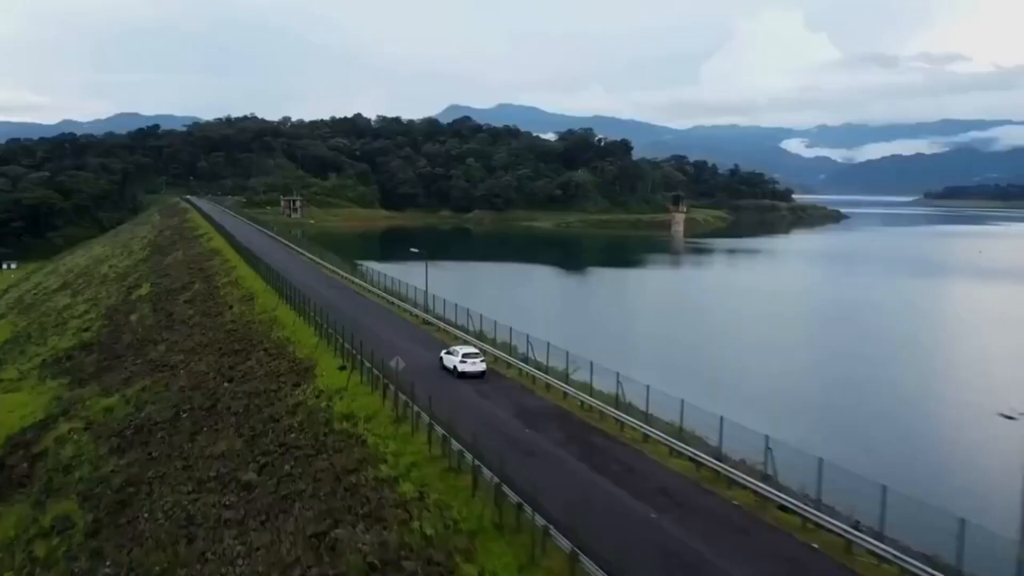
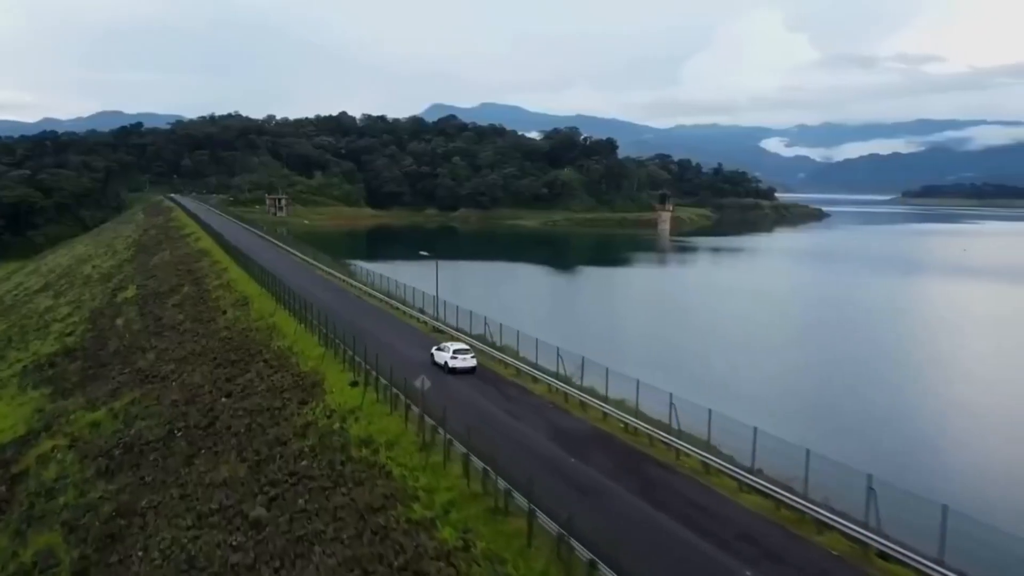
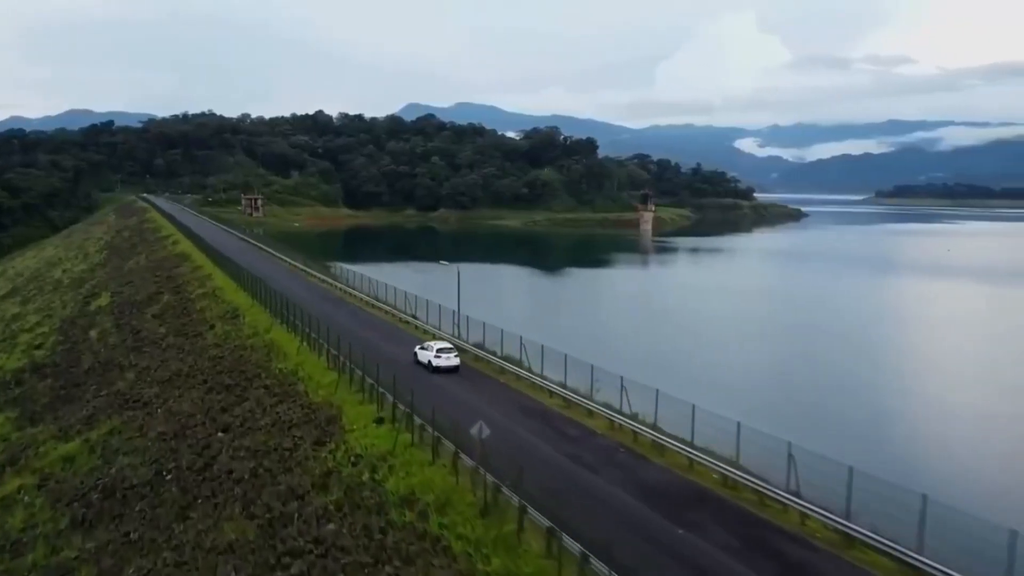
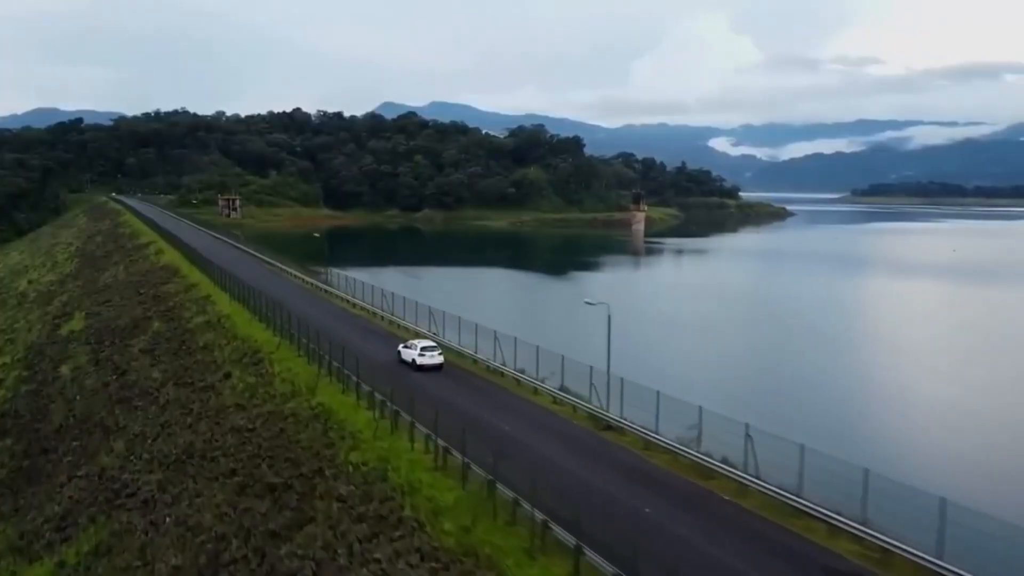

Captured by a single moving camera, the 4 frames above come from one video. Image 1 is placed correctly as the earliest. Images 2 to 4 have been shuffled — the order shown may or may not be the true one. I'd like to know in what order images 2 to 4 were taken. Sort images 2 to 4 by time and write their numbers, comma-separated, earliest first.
2, 3, 4
